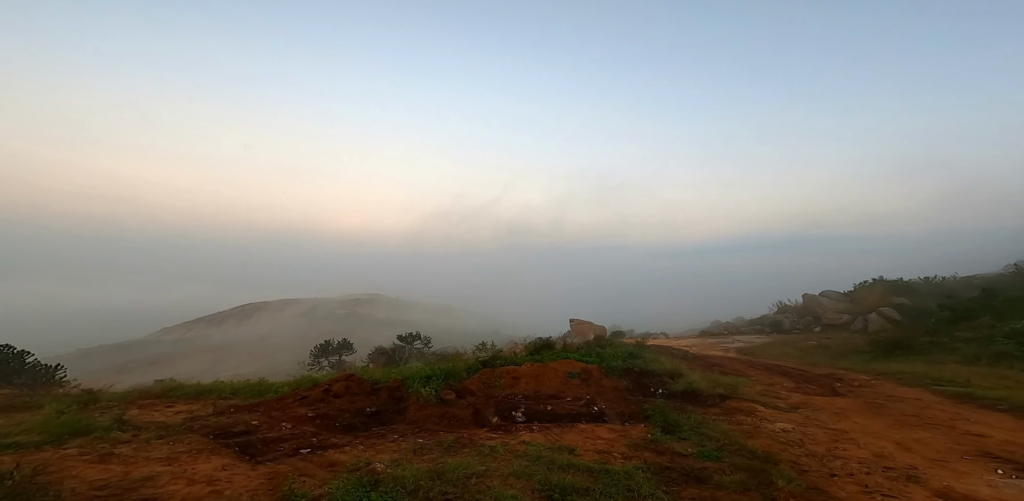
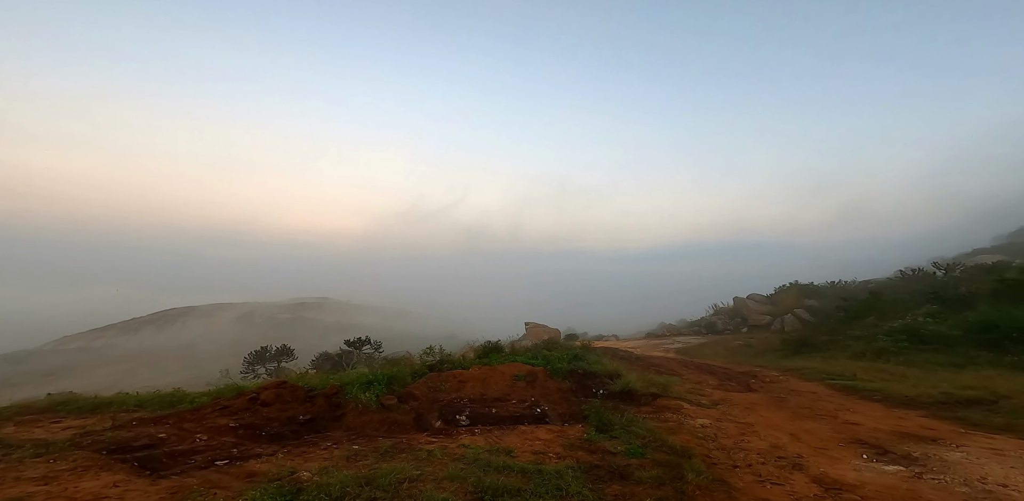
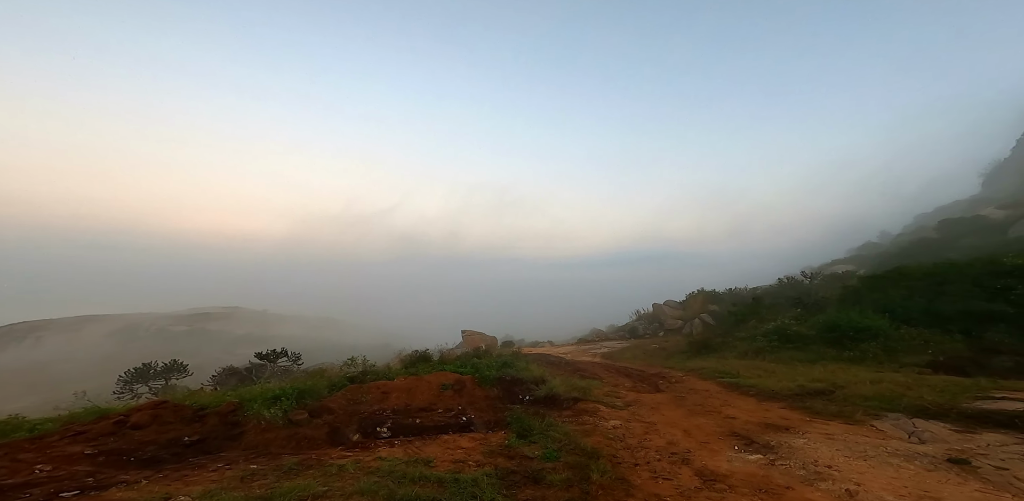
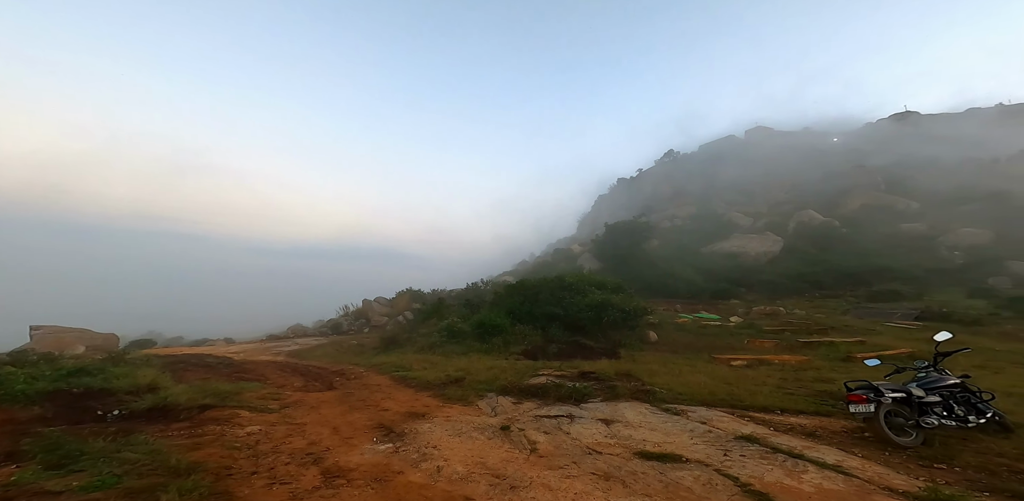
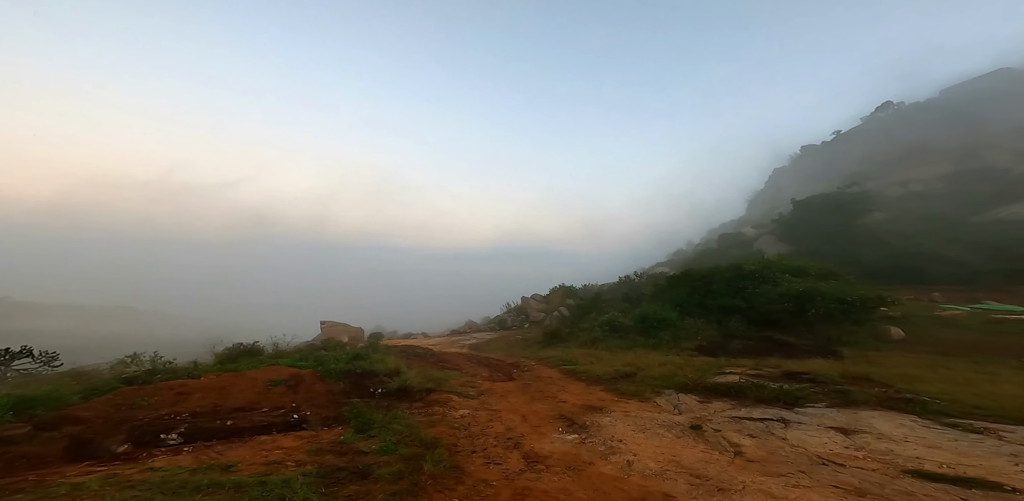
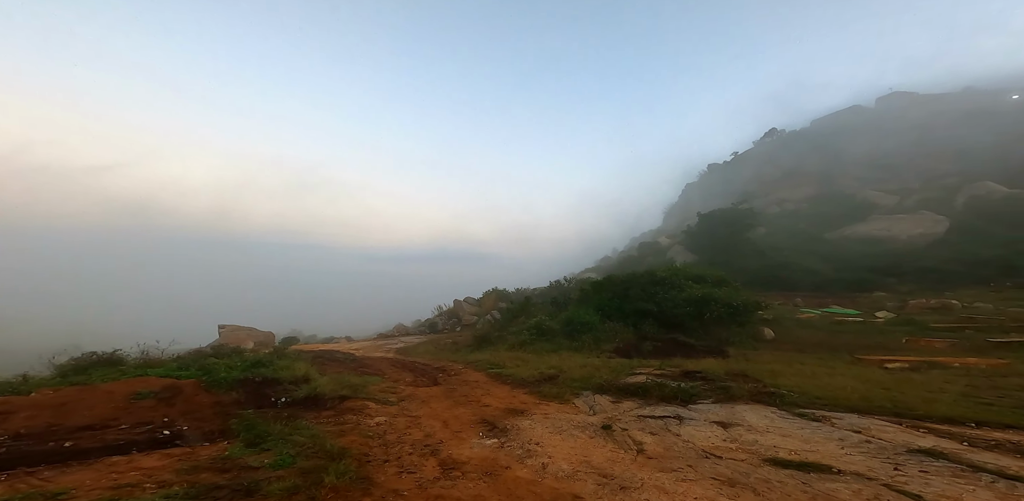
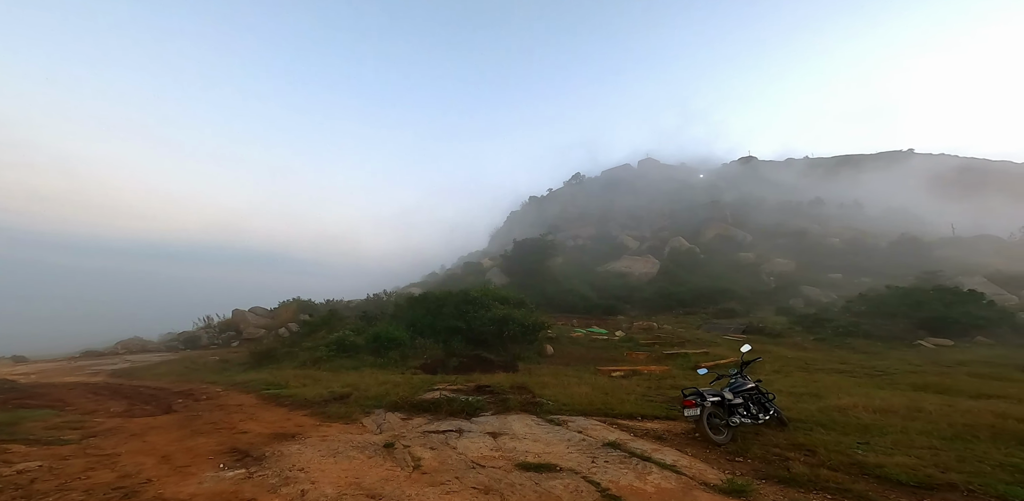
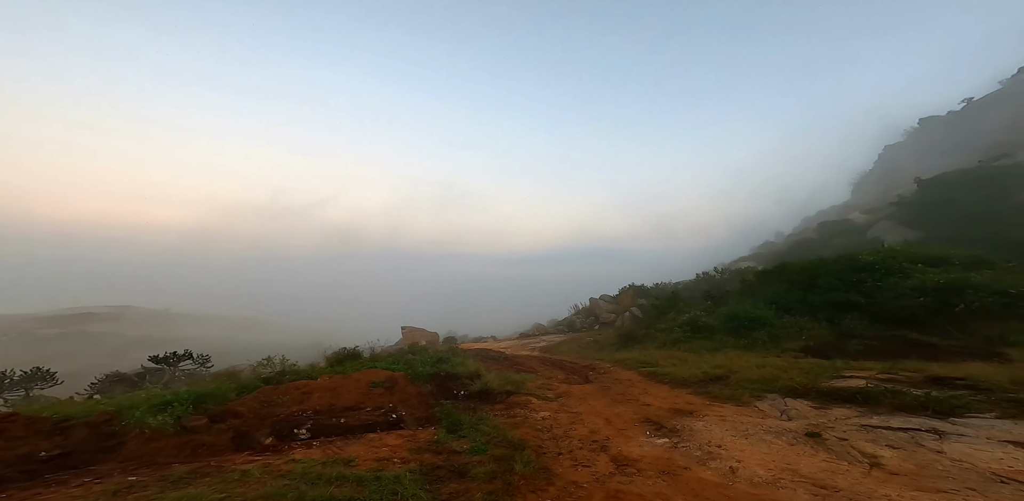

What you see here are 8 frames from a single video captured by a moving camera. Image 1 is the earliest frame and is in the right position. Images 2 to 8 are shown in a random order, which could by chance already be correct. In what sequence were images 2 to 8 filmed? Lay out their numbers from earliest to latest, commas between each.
2, 3, 8, 5, 6, 4, 7
